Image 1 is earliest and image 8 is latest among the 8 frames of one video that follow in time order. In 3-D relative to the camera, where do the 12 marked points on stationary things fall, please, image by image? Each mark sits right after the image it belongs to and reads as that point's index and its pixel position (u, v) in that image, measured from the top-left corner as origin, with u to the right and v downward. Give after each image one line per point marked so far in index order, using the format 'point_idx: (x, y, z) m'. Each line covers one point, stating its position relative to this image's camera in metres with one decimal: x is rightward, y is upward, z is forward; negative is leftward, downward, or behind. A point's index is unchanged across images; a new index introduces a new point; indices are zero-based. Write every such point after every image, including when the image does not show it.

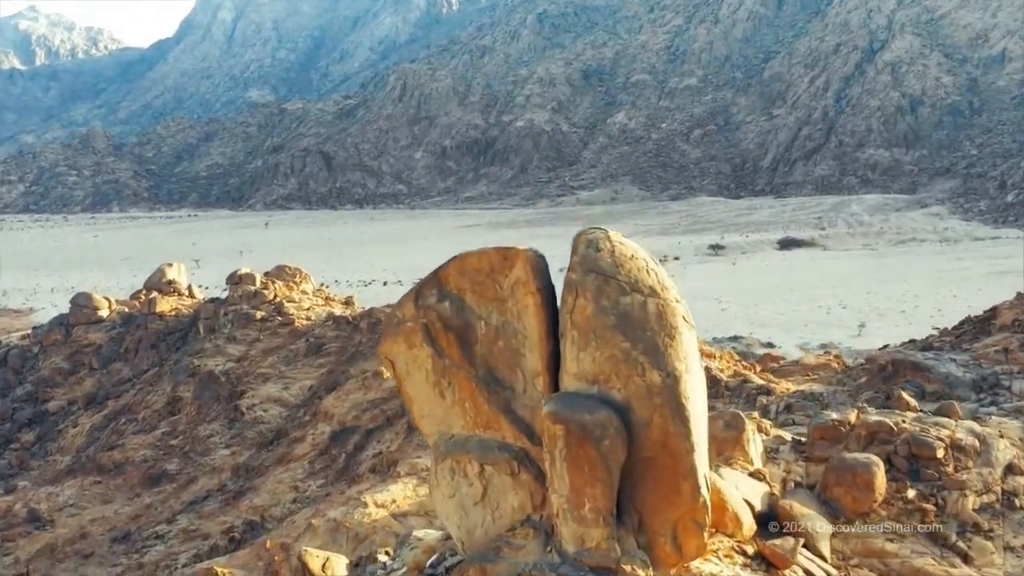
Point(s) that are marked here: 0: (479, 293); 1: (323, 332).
0: (-0.1, 0.0, +4.2) m
1: (-2.3, -0.5, +13.7) m
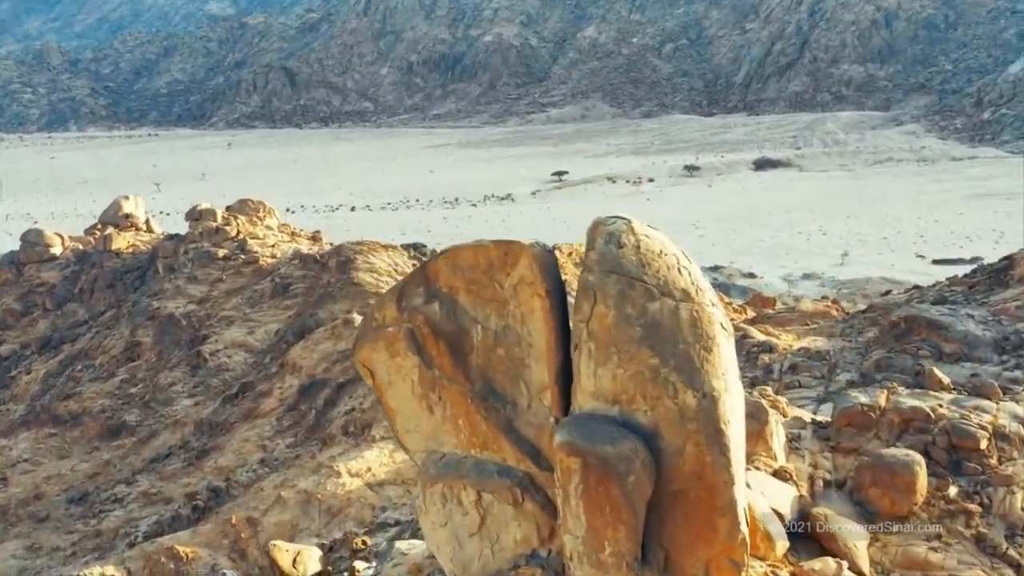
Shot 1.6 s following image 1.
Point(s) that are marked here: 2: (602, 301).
0: (-0.1, 0.0, +3.5) m
1: (-2.5, +0.2, +12.9) m
2: (+0.3, 0.0, +3.3) m
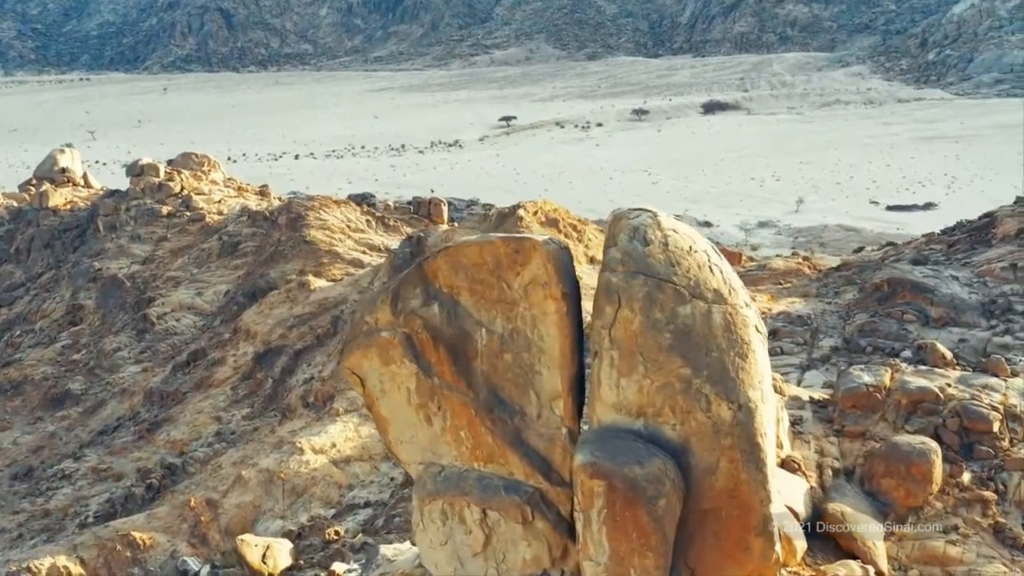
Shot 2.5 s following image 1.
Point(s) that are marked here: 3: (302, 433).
0: (-0.1, 0.0, +3.2) m
1: (-3.0, +0.6, +12.4) m
2: (+0.3, 0.0, +2.9) m
3: (-1.5, -1.0, +8.0) m
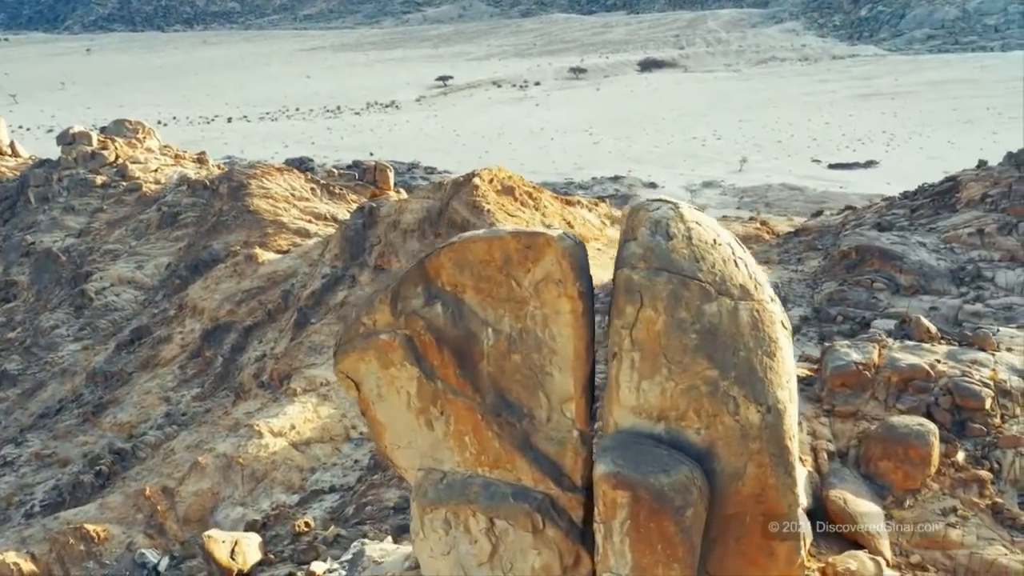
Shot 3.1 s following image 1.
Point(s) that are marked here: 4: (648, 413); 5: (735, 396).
0: (-0.1, 0.0, +2.9) m
1: (-3.5, +0.9, +12.0) m
2: (+0.3, 0.0, +2.8) m
3: (-1.7, -0.9, +7.8) m
4: (+0.3, -0.3, +2.8) m
5: (+0.5, -0.3, +2.8) m
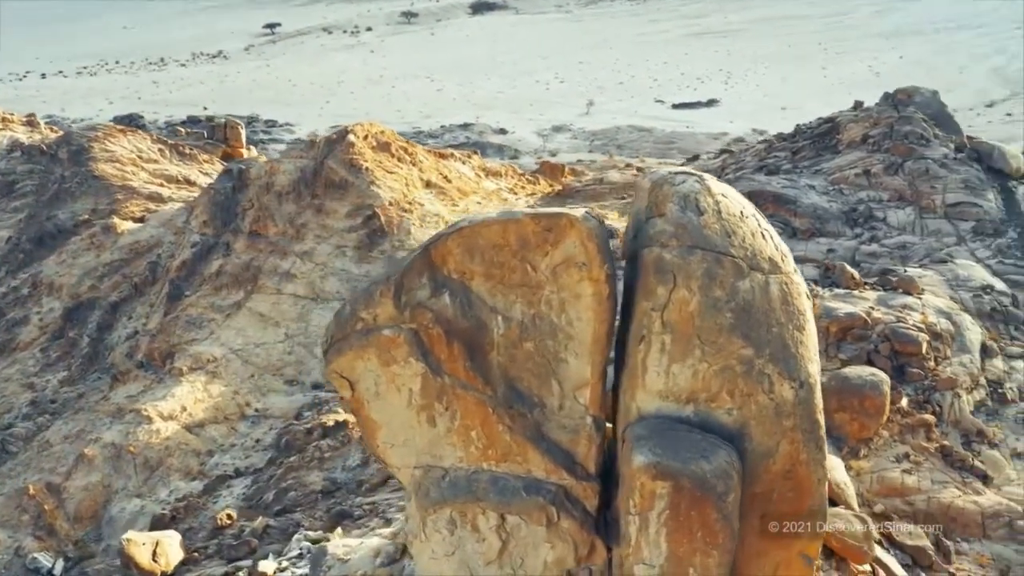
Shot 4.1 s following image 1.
0: (0.0, 0.0, +2.7) m
1: (-4.8, +1.2, +11.1) m
2: (+0.4, 0.0, +2.6) m
3: (-2.3, -0.7, +7.3) m
4: (+0.4, -0.3, +2.7) m
5: (+0.6, -0.2, +2.7) m
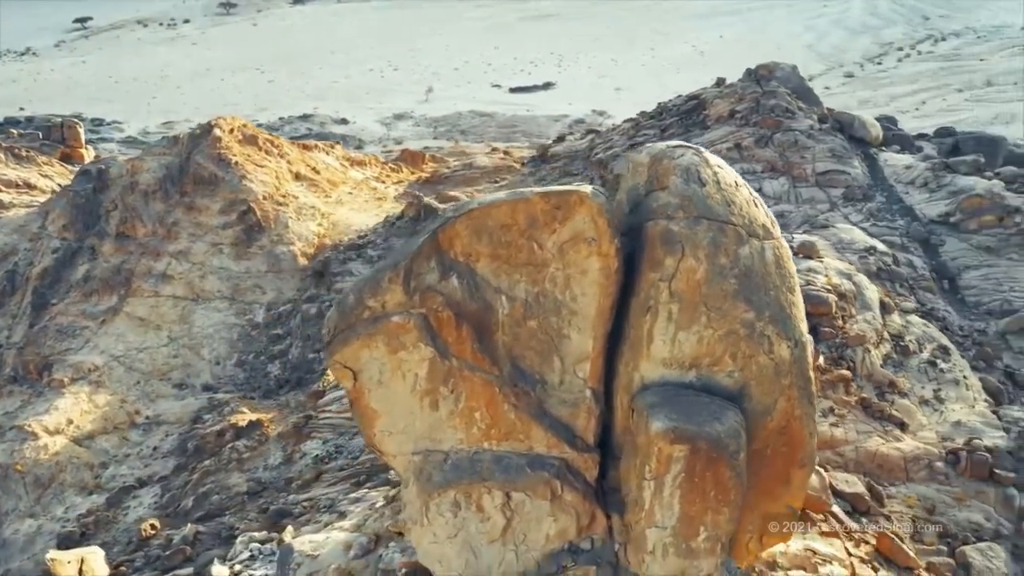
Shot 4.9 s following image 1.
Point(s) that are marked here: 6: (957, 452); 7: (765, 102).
0: (0.0, +0.1, +2.8) m
1: (-6.0, +1.0, +10.3) m
2: (+0.4, +0.1, +2.7) m
3: (-2.9, -0.8, +6.9) m
4: (+0.4, -0.2, +2.8) m
5: (+0.6, -0.1, +2.8) m
6: (+1.8, -0.7, +4.6) m
7: (+1.7, +1.3, +8.0) m
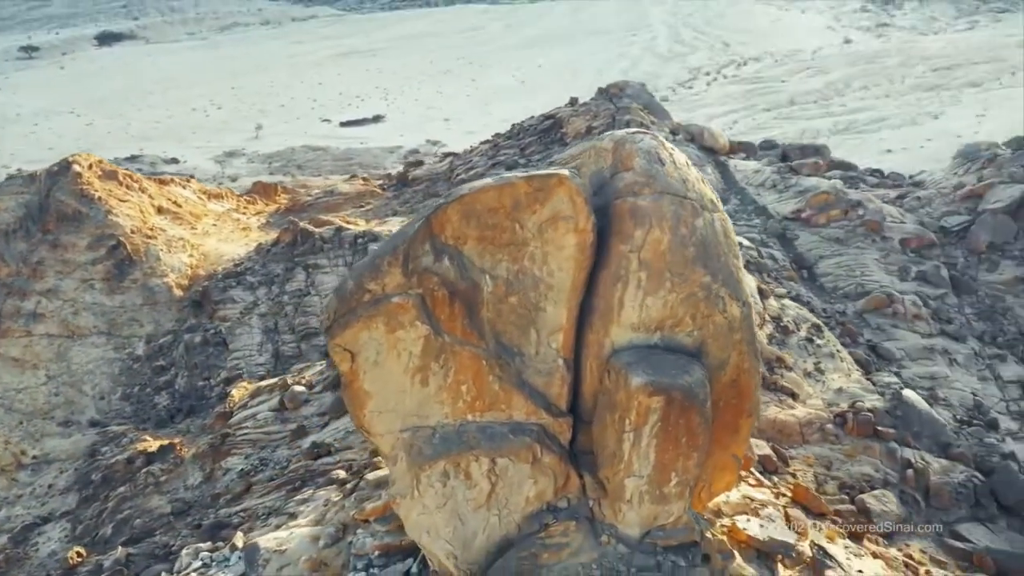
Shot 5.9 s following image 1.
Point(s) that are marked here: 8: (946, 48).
0: (-0.1, +0.1, +3.0) m
1: (-7.2, +0.4, +9.5) m
2: (+0.4, +0.2, +3.0) m
3: (-3.5, -1.0, +6.7) m
4: (+0.4, -0.1, +3.1) m
5: (+0.6, 0.0, +3.2) m
6: (+1.5, -0.6, +5.1) m
7: (+0.8, +1.3, +8.5) m
8: (+6.1, +3.4, +16.2) m
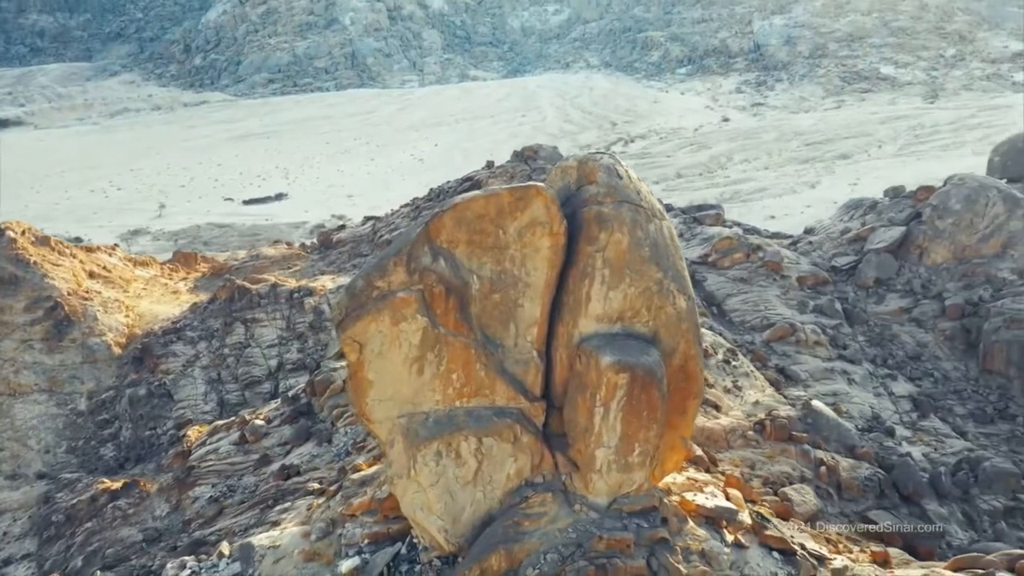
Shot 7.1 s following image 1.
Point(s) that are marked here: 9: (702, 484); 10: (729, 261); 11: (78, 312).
0: (-0.1, +0.1, +3.5) m
1: (-7.9, -0.2, +9.3) m
2: (+0.3, +0.2, +3.6) m
3: (-3.9, -1.4, +6.7) m
4: (+0.3, -0.1, +3.7) m
5: (+0.5, 0.0, +3.7) m
6: (+1.2, -0.7, +5.7) m
7: (+0.2, +0.9, +9.1) m
8: (+4.7, +2.5, +17.5) m
9: (+0.7, -0.8, +4.4) m
10: (+1.5, +0.2, +7.9) m
11: (-3.2, -0.2, +8.5) m
